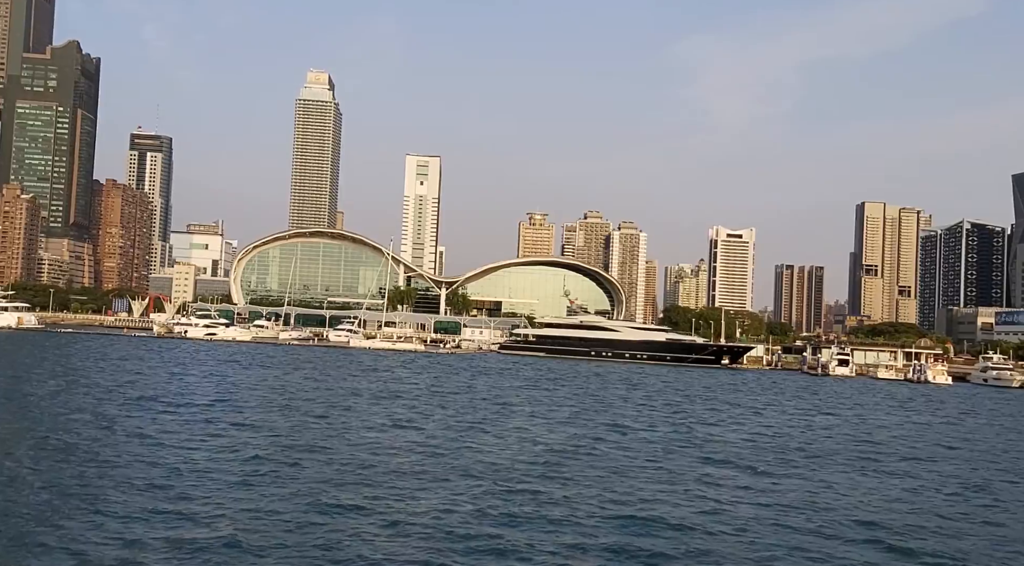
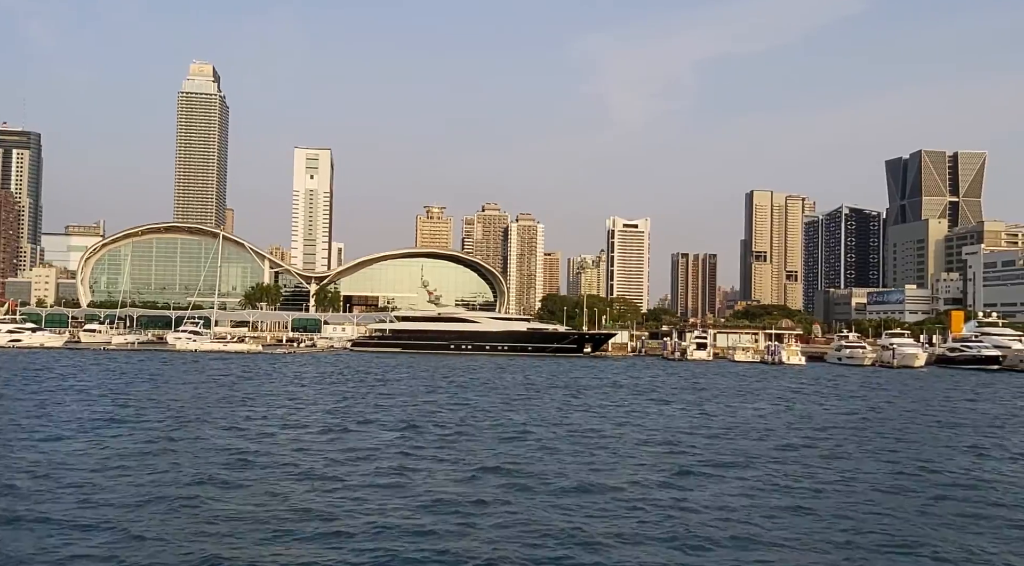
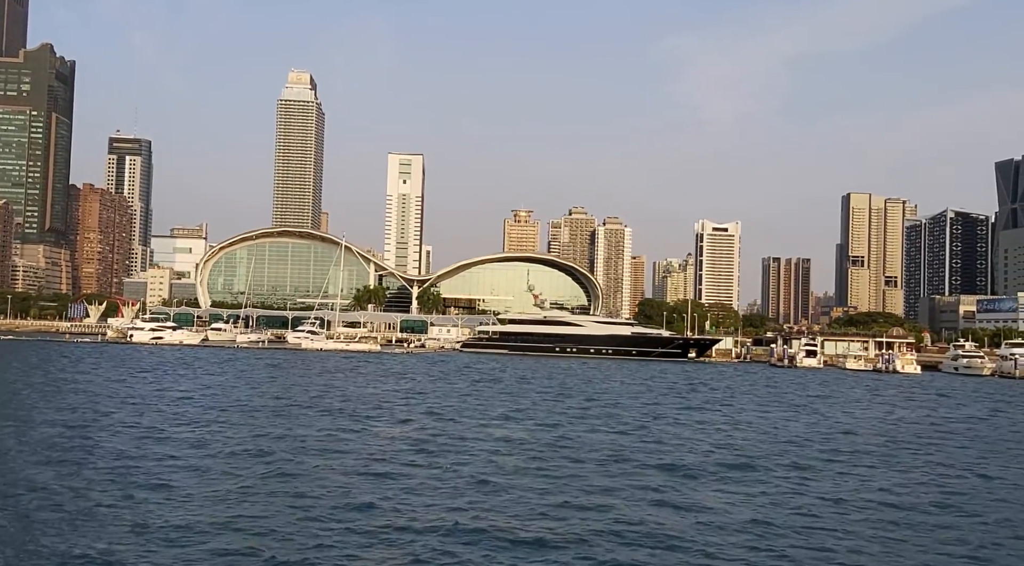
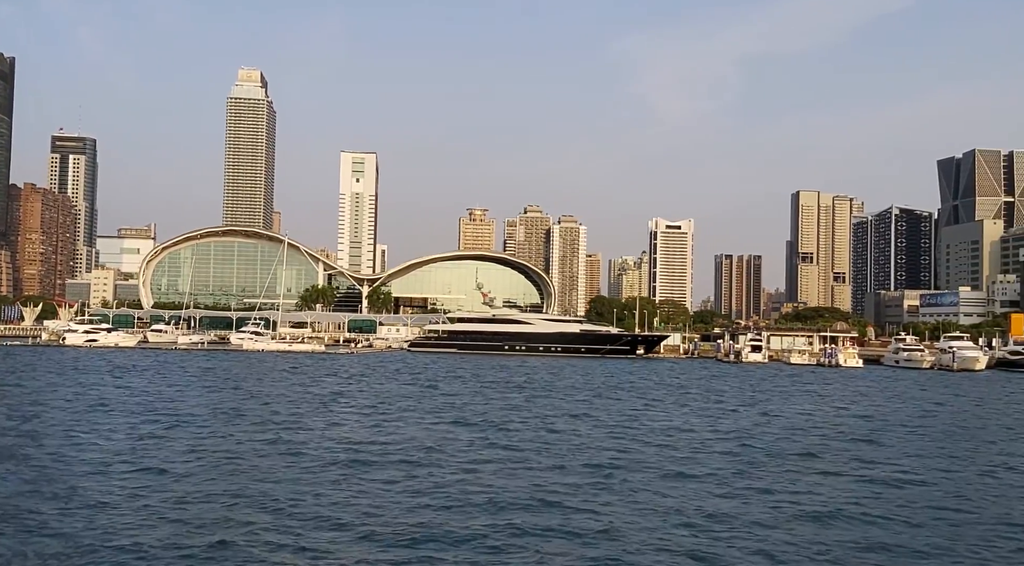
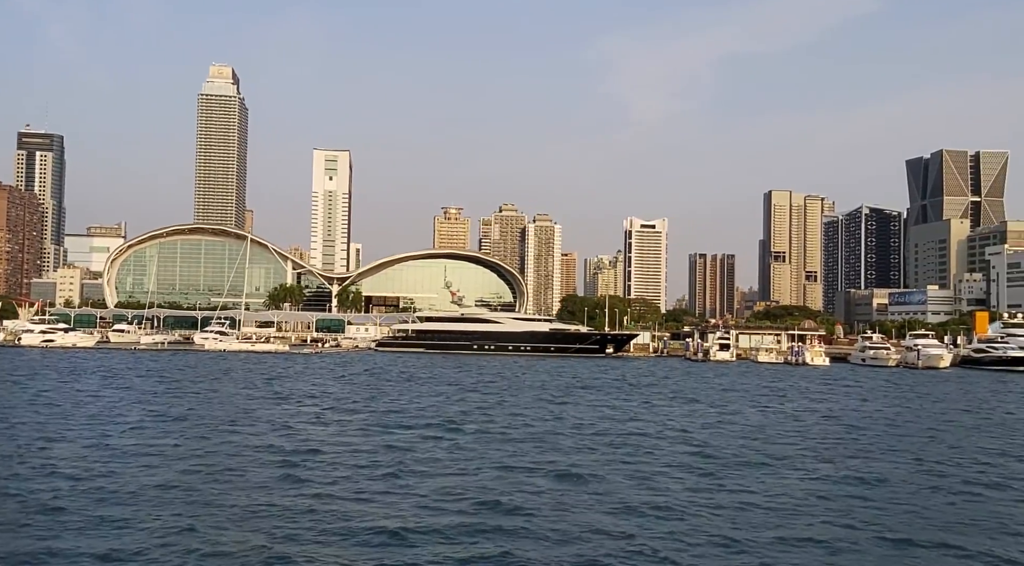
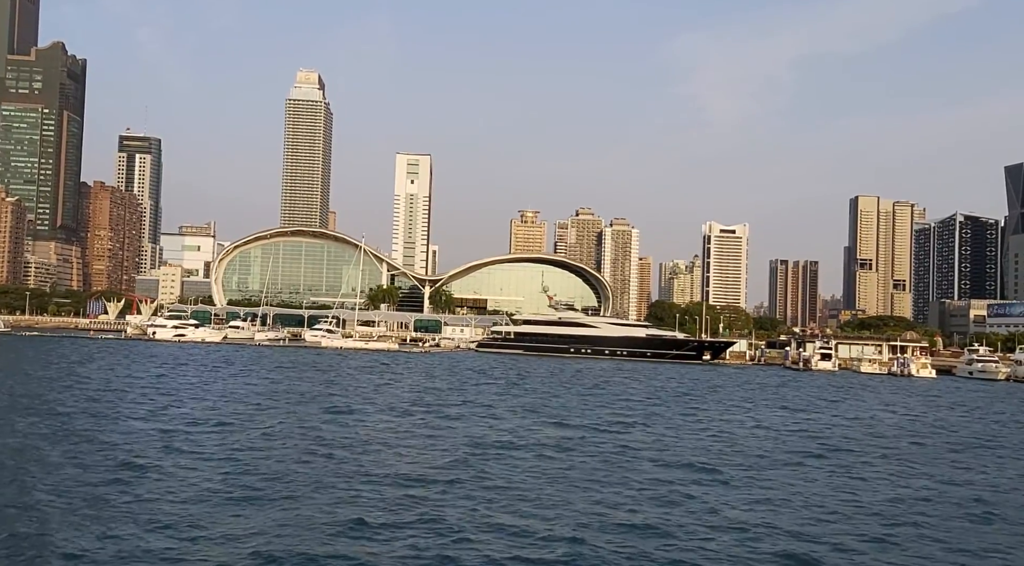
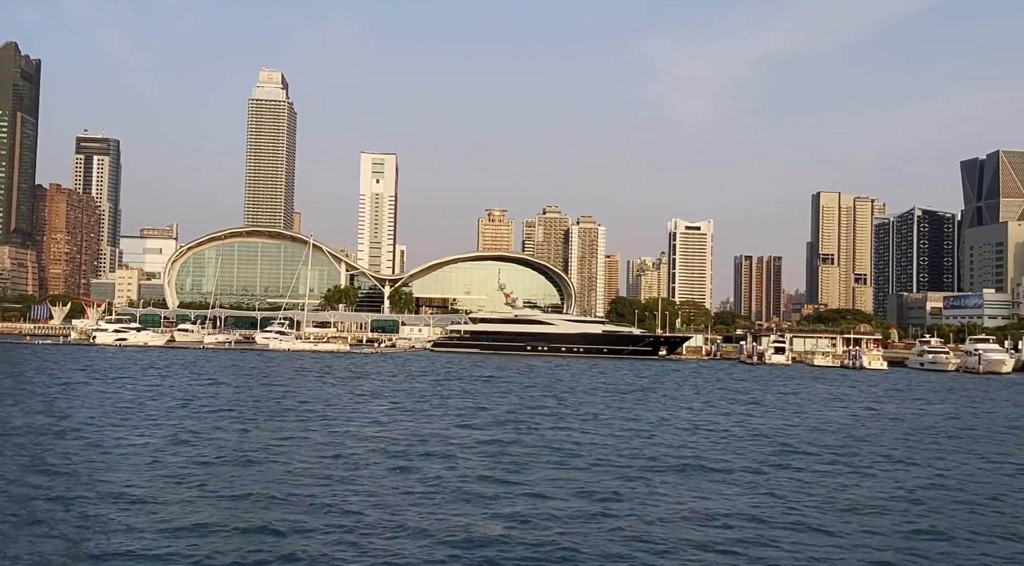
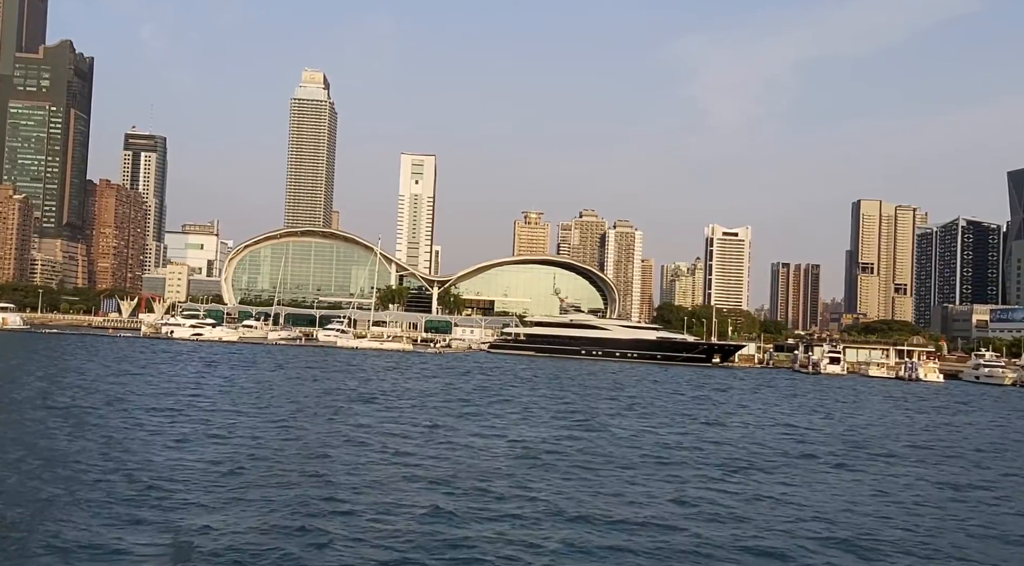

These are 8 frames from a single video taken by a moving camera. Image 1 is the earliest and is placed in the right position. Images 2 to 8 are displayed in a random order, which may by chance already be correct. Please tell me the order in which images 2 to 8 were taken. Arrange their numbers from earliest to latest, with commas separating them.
8, 6, 3, 7, 4, 5, 2
